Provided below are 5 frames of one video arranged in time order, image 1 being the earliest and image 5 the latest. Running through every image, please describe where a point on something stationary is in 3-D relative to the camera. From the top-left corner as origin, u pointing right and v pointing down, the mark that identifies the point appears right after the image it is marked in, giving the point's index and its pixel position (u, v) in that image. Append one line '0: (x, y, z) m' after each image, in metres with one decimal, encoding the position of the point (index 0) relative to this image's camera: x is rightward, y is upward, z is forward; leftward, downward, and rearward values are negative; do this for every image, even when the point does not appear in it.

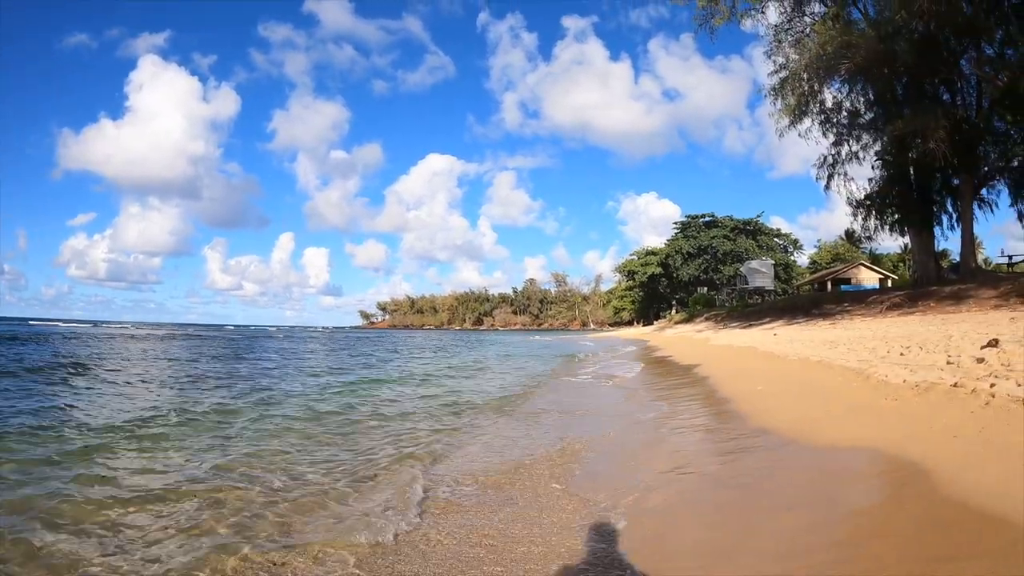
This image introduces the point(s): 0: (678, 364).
0: (+4.5, -2.0, +15.0) m
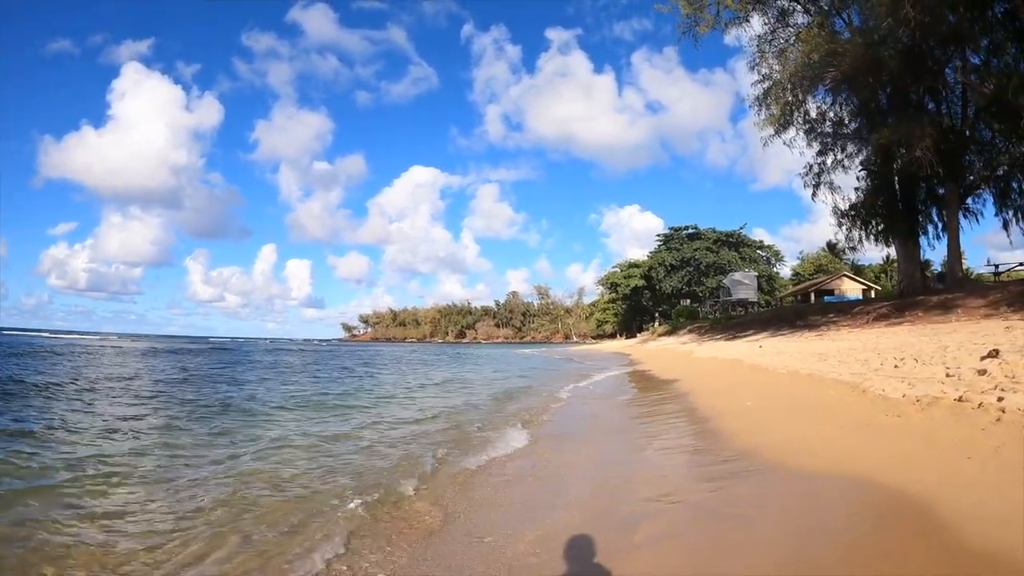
0: (+4.0, -2.3, +14.6) m
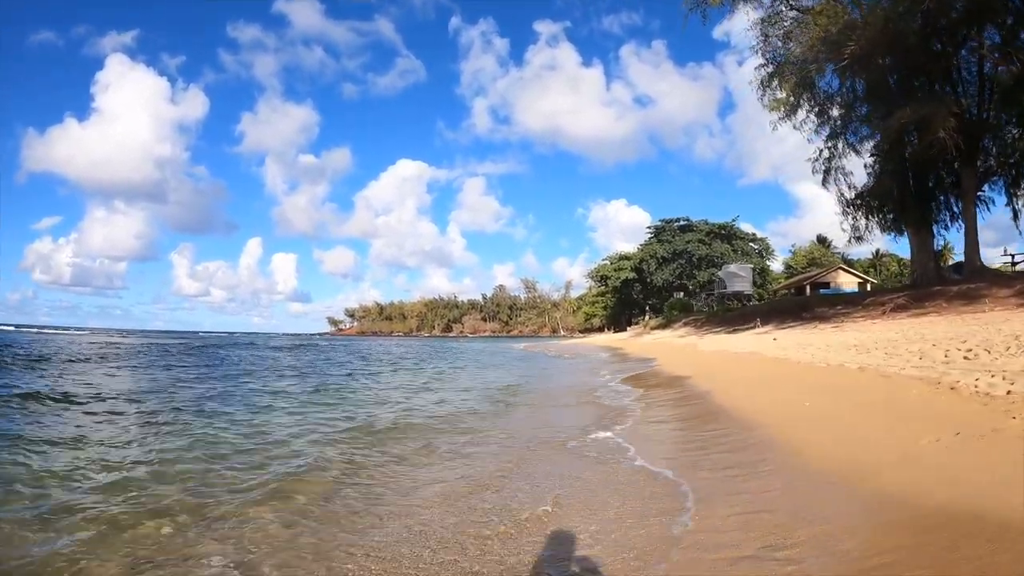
0: (+3.8, -2.0, +13.8) m
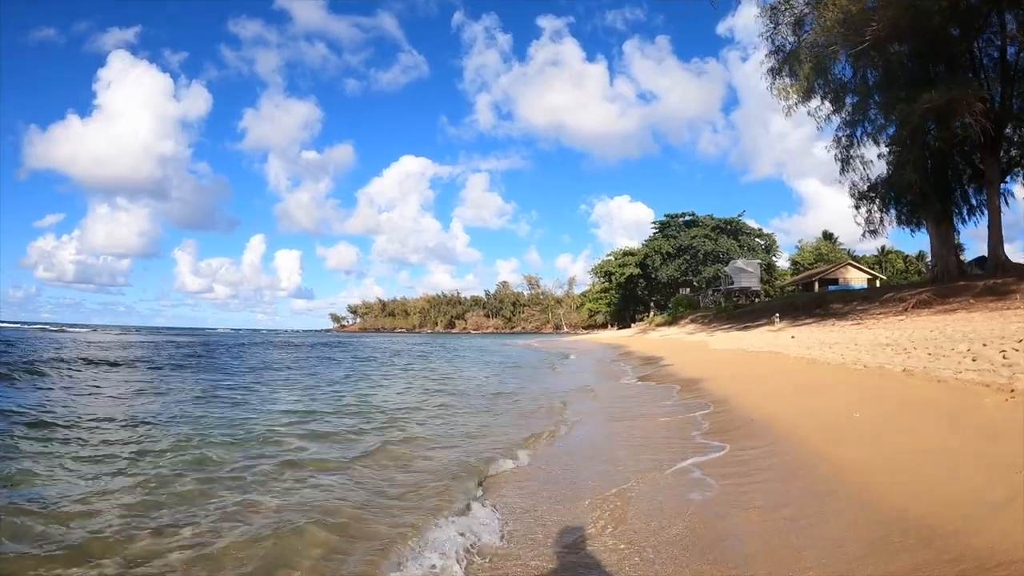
0: (+3.9, -1.9, +13.2) m
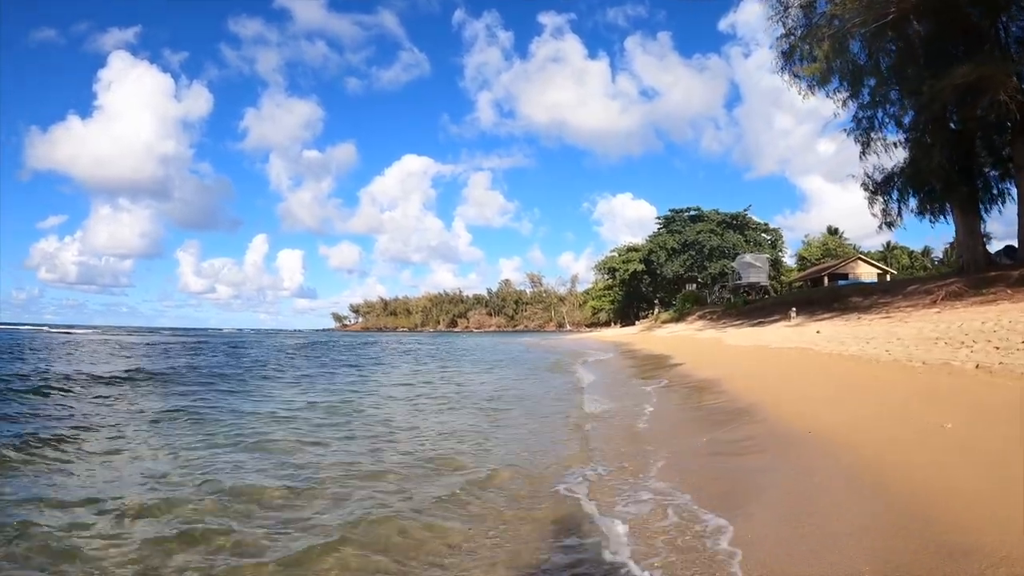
0: (+3.9, -1.7, +12.5) m
